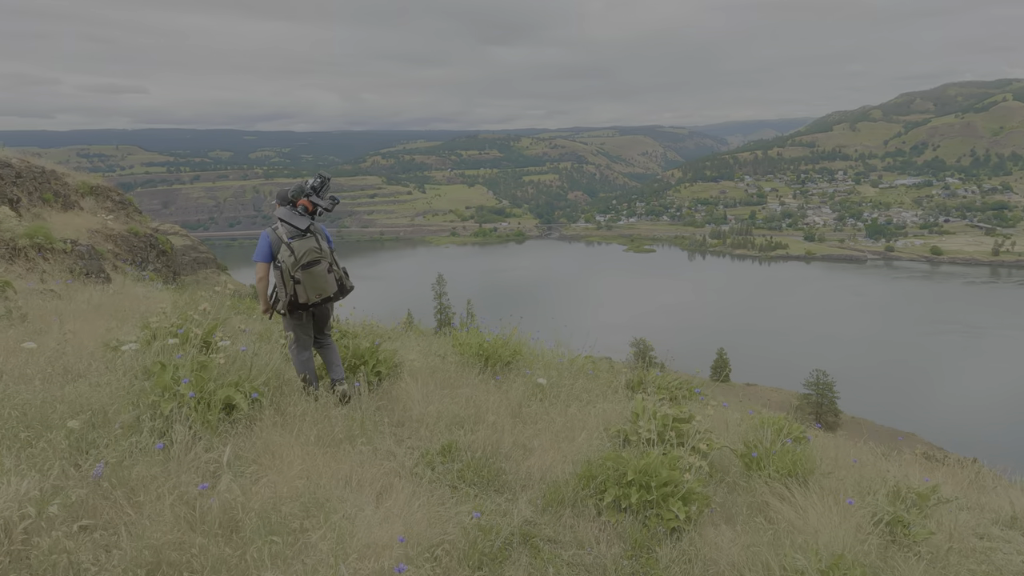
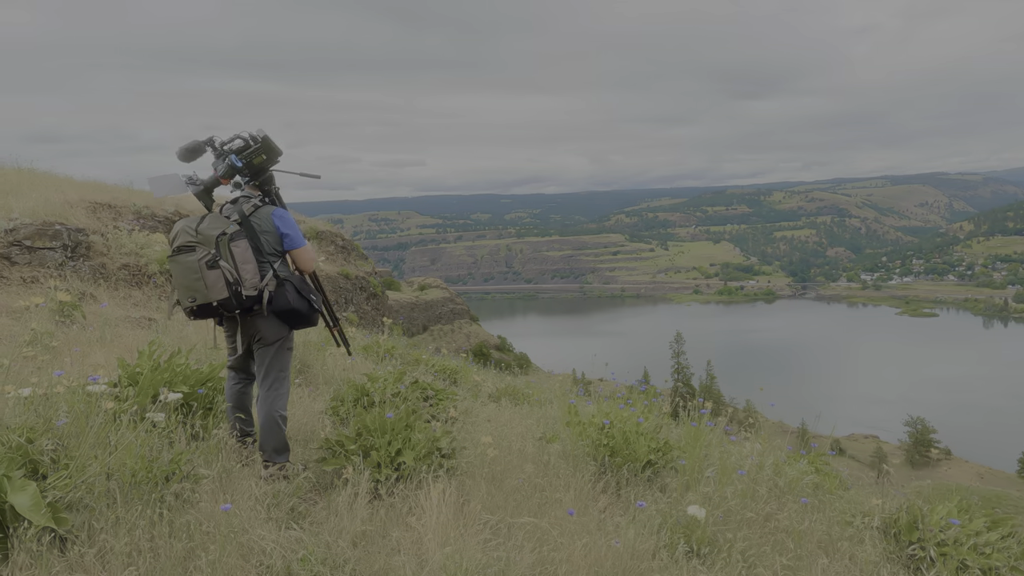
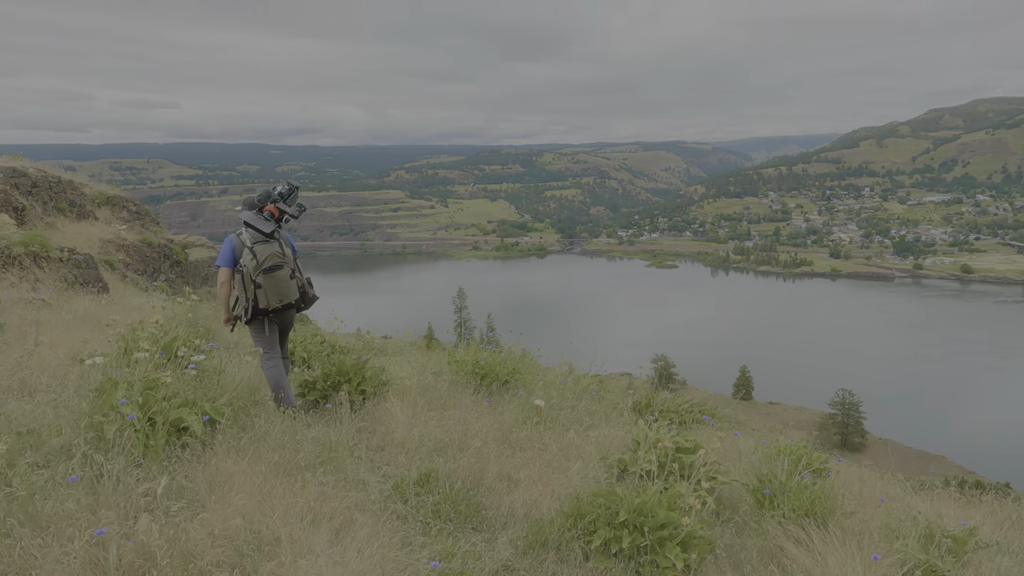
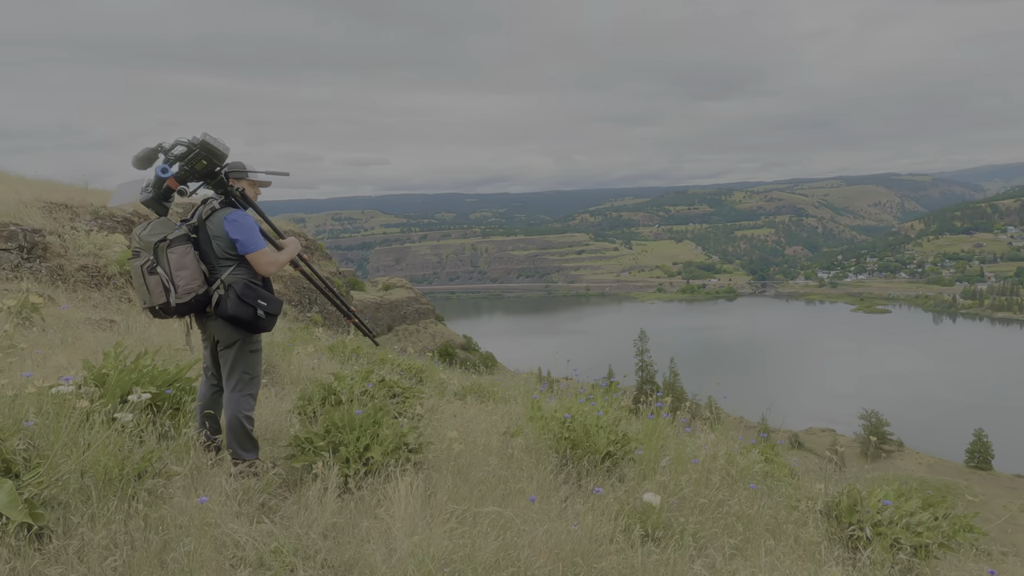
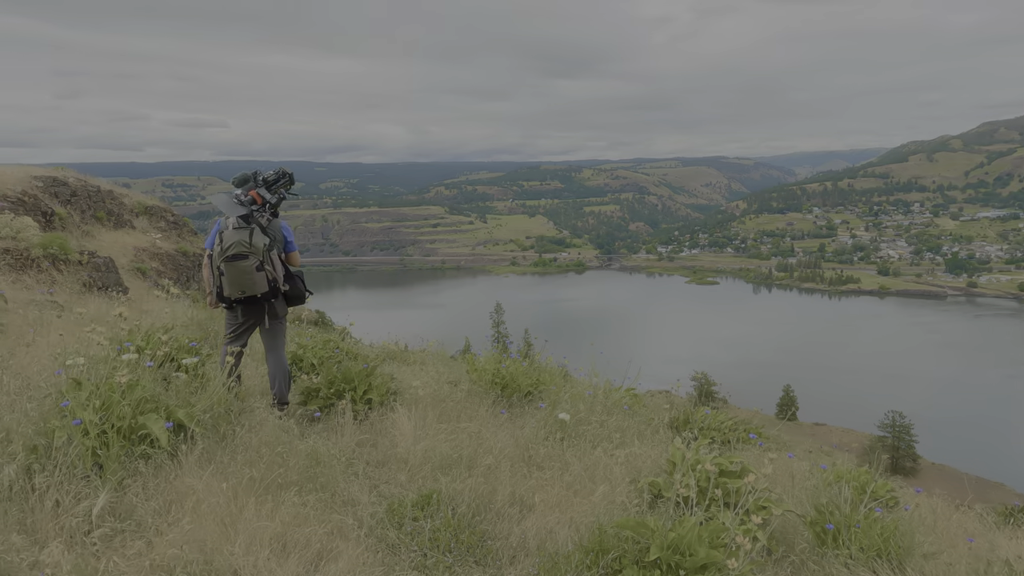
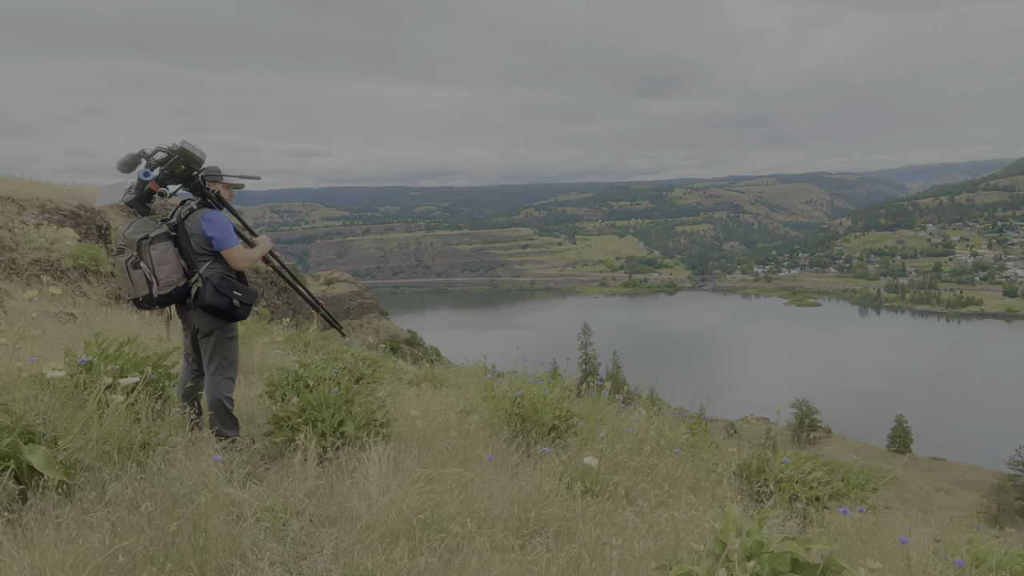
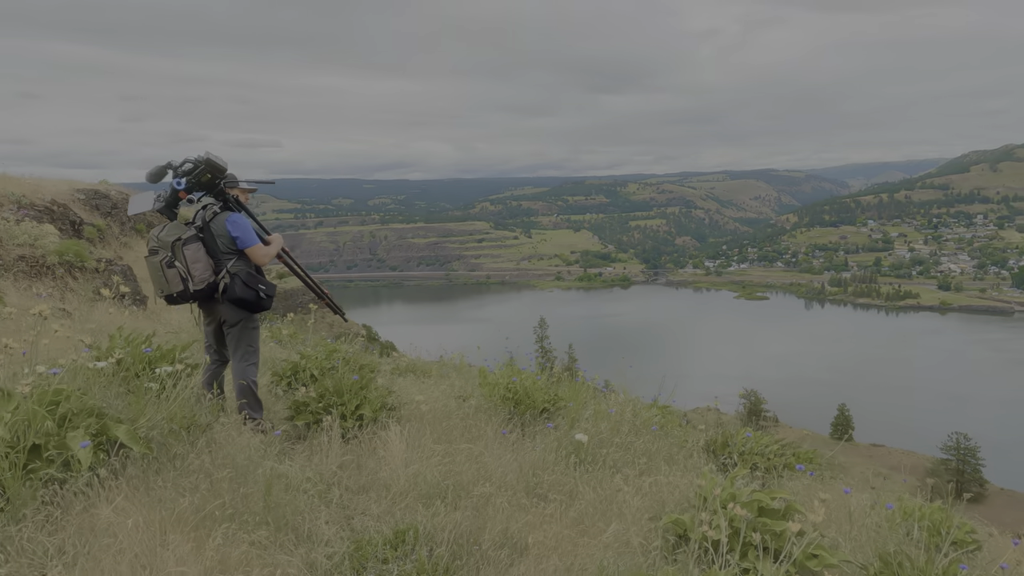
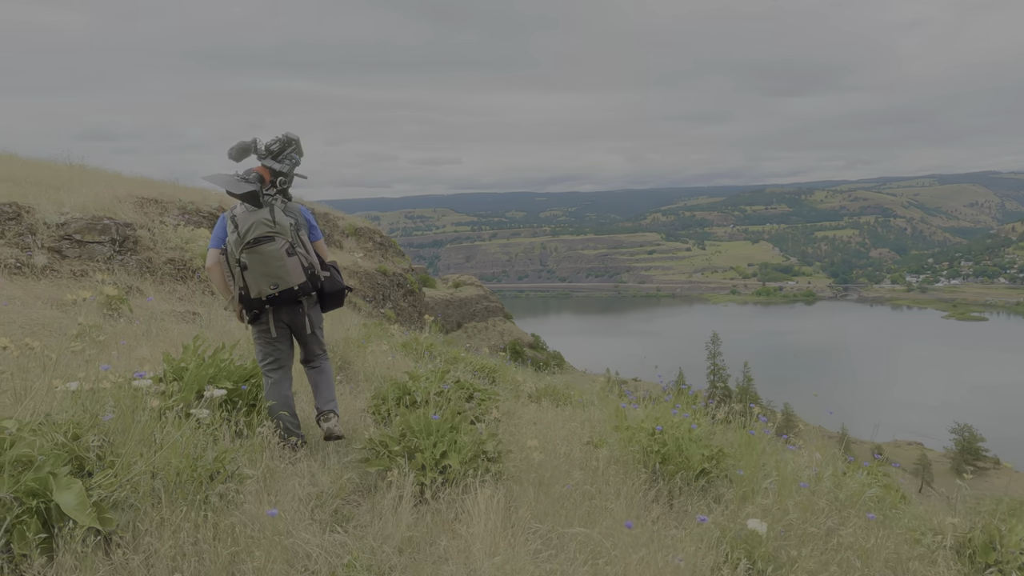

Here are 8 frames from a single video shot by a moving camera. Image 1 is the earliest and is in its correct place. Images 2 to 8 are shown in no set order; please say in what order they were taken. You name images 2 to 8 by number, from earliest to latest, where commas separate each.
3, 5, 7, 6, 4, 2, 8
